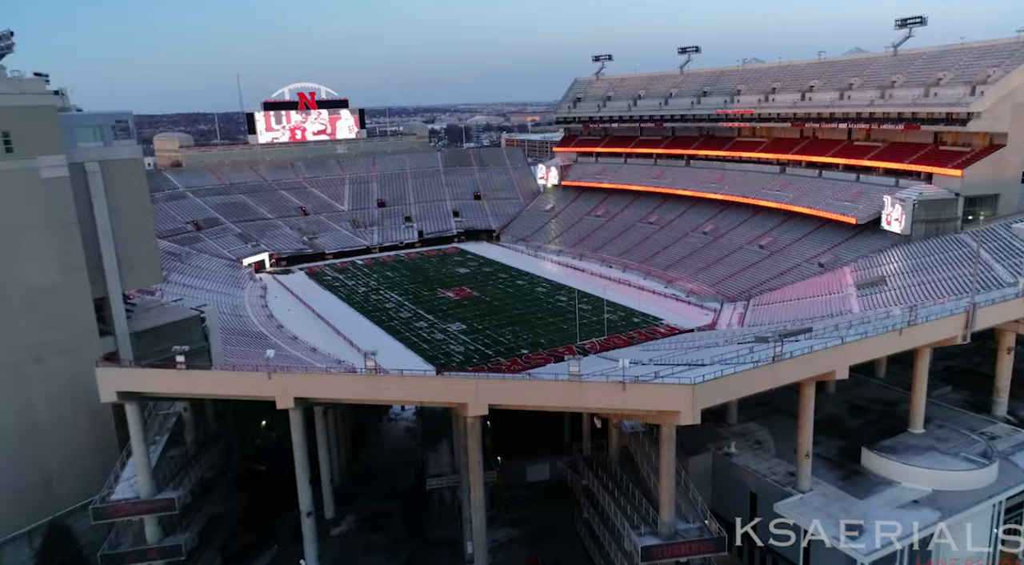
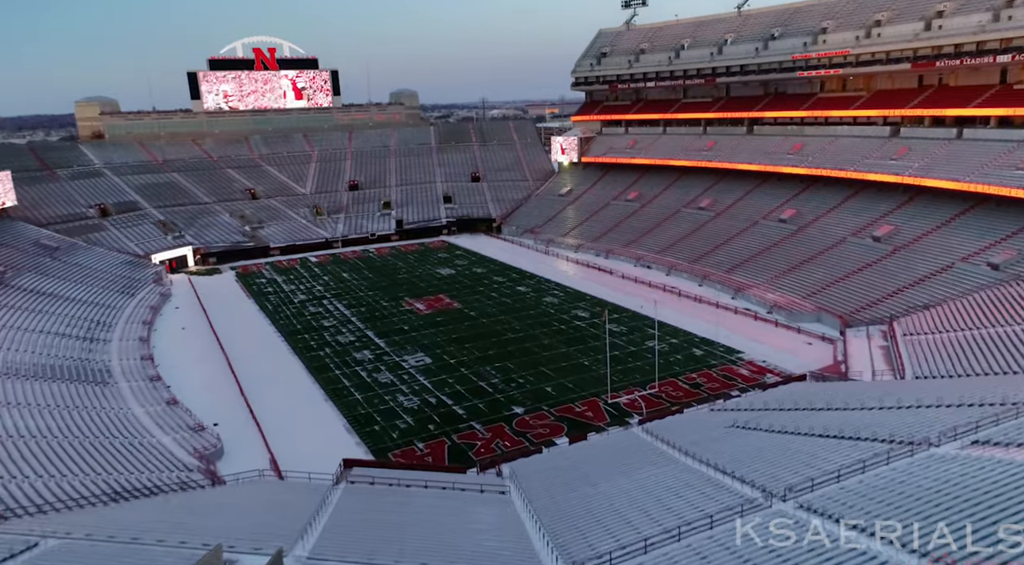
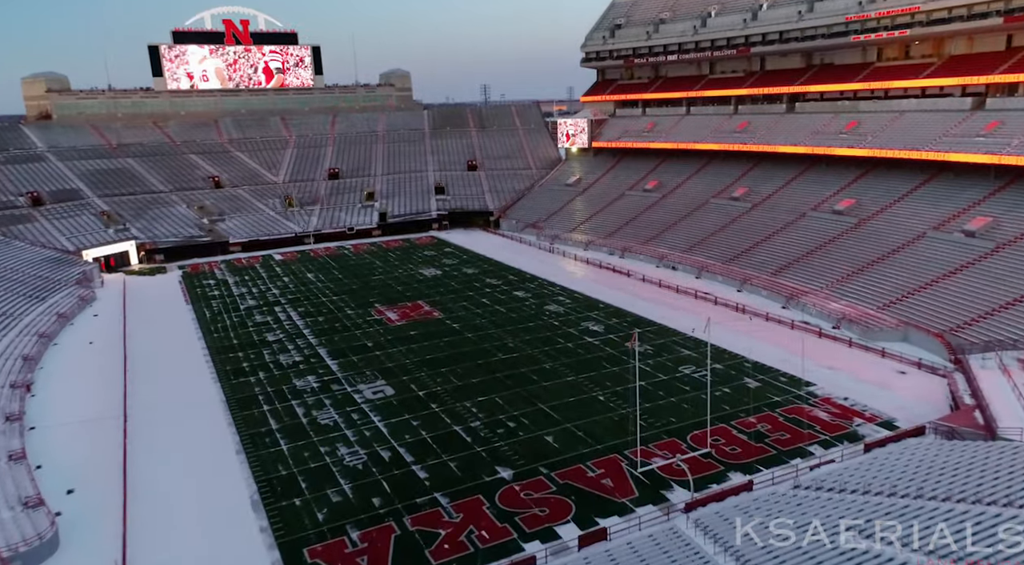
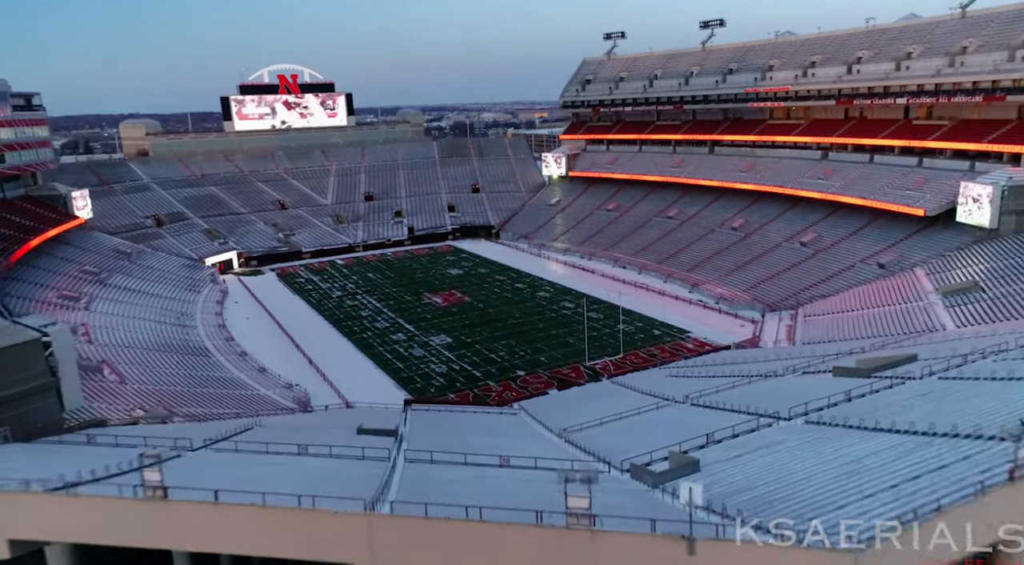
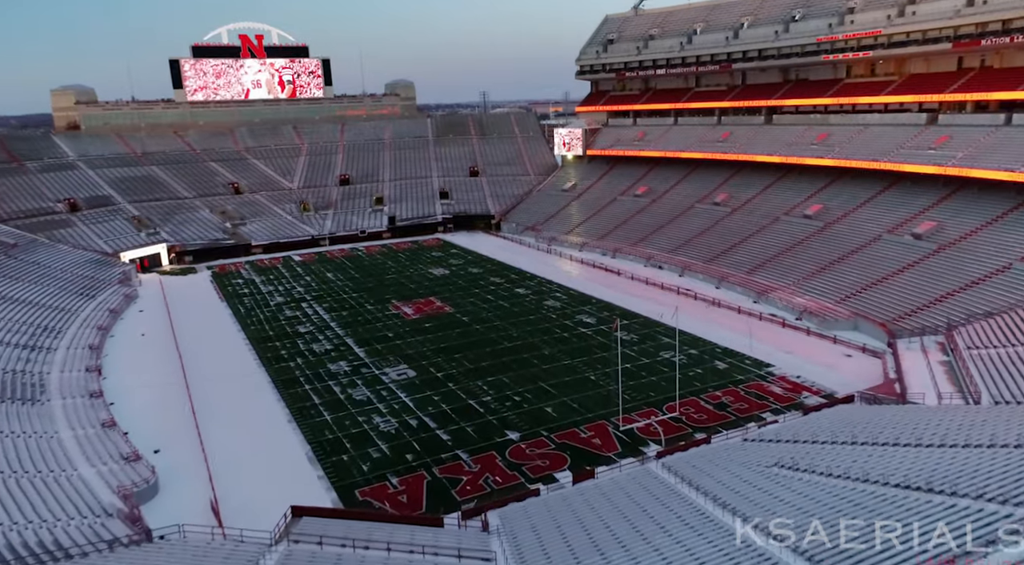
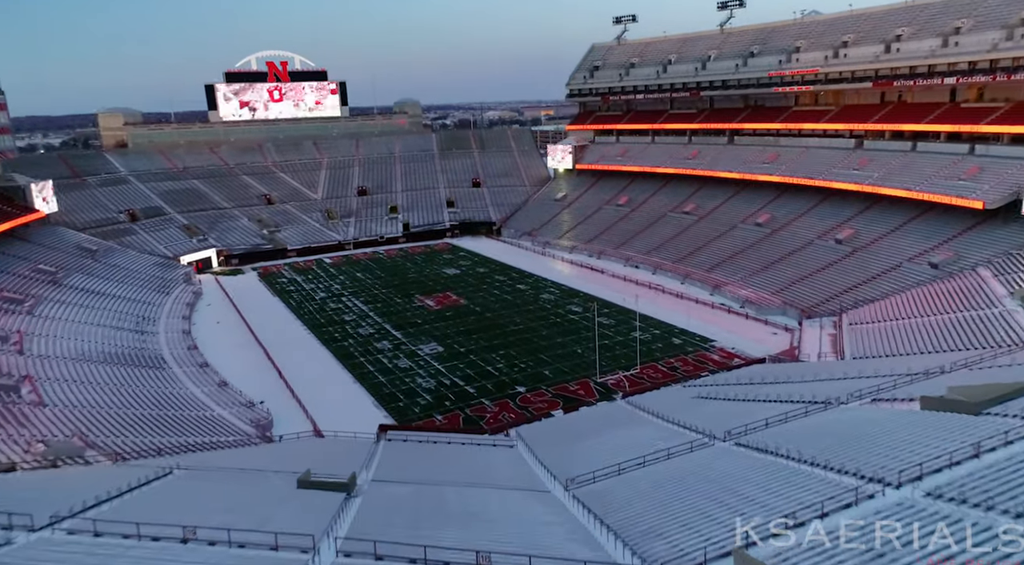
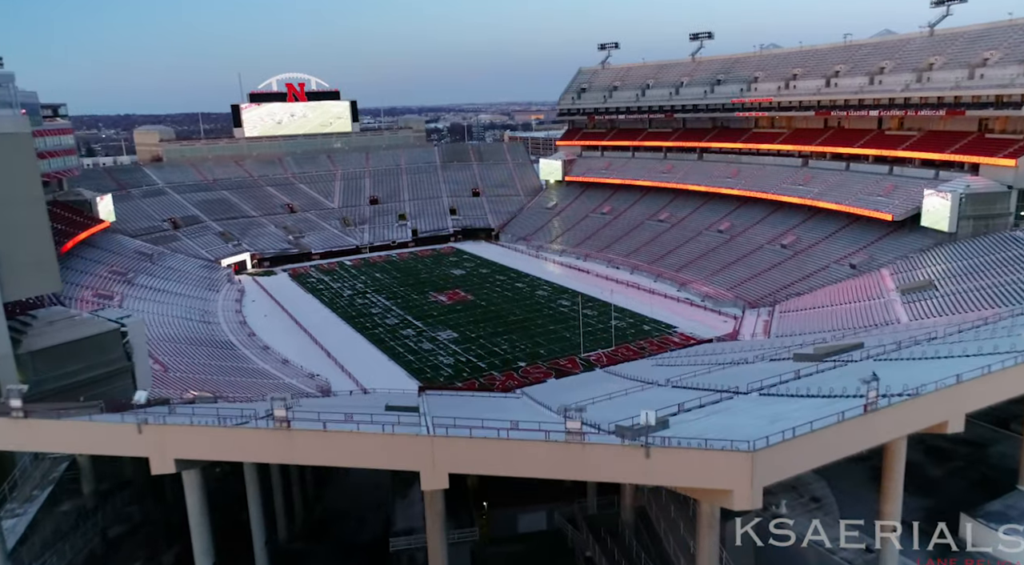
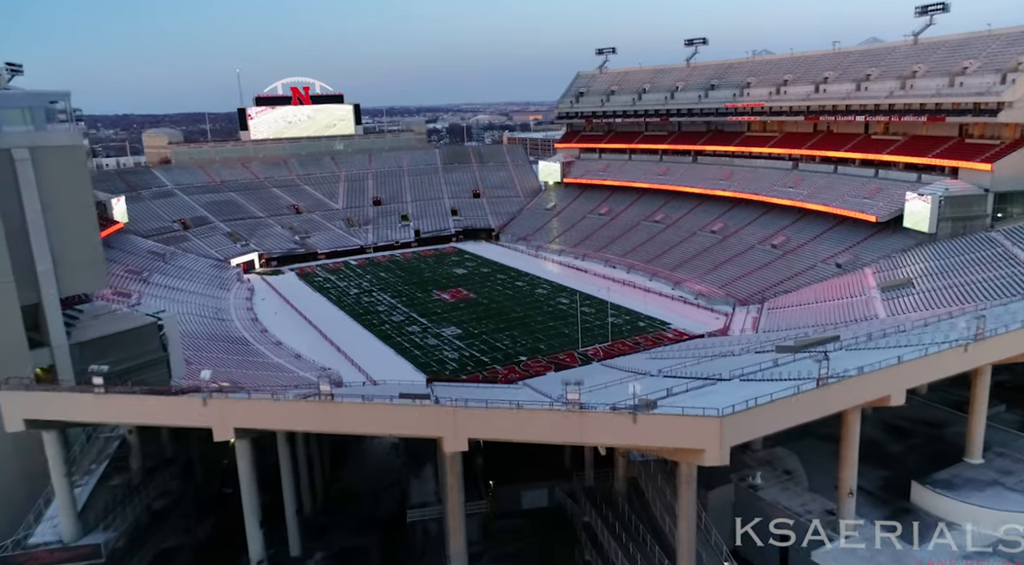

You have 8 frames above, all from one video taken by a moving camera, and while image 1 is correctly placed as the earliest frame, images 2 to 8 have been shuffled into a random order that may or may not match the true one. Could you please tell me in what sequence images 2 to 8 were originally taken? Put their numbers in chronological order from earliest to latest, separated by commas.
8, 7, 4, 6, 2, 5, 3
